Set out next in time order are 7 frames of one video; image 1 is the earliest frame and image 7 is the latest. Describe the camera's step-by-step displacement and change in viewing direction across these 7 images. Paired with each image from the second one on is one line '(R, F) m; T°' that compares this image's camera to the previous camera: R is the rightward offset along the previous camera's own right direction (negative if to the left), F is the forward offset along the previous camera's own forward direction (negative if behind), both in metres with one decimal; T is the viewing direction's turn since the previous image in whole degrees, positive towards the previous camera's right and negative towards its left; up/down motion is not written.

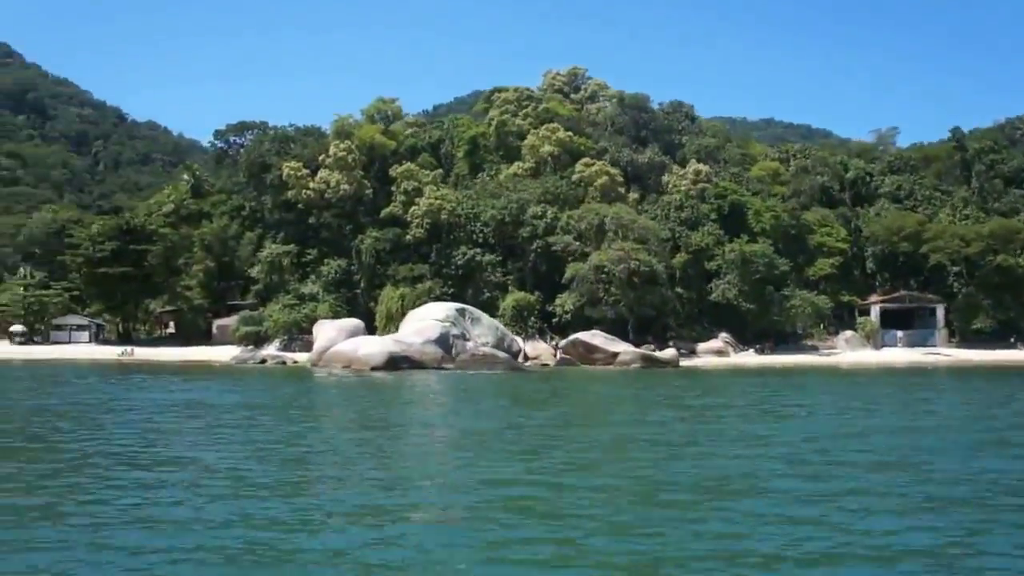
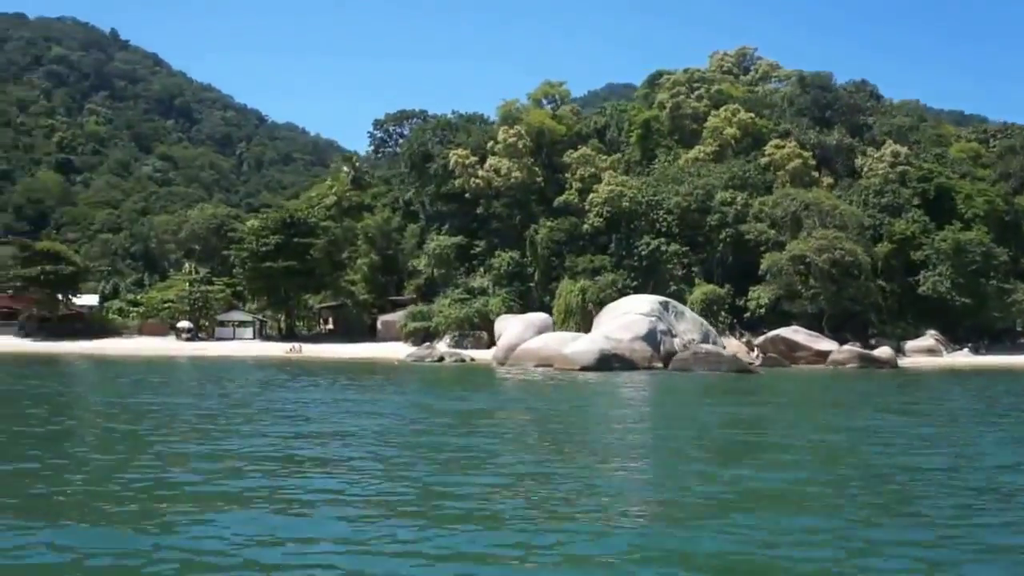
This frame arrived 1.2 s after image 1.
(-4.1, +4.7) m; -7°
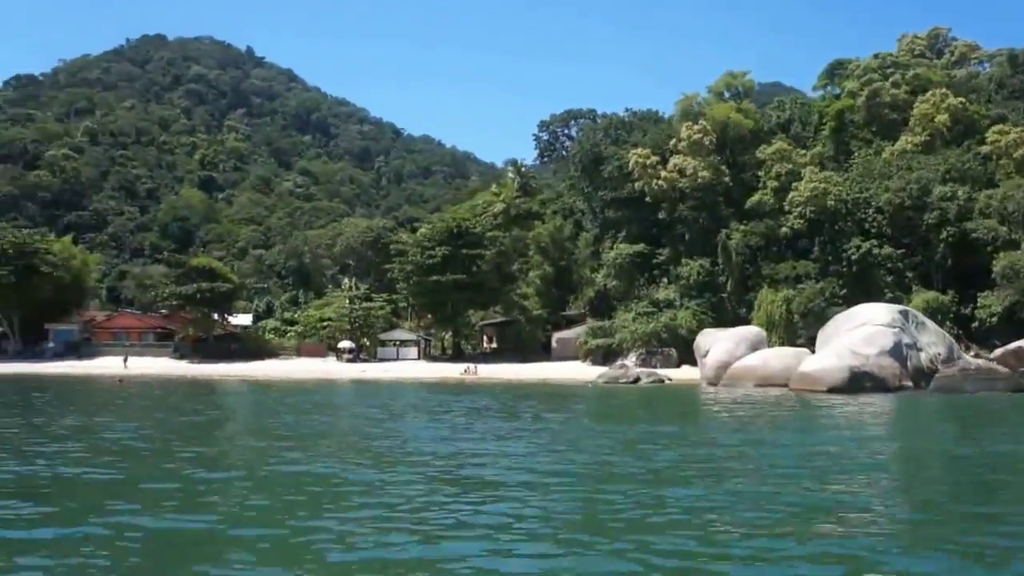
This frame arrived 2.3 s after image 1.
(-4.4, +5.6) m; -6°
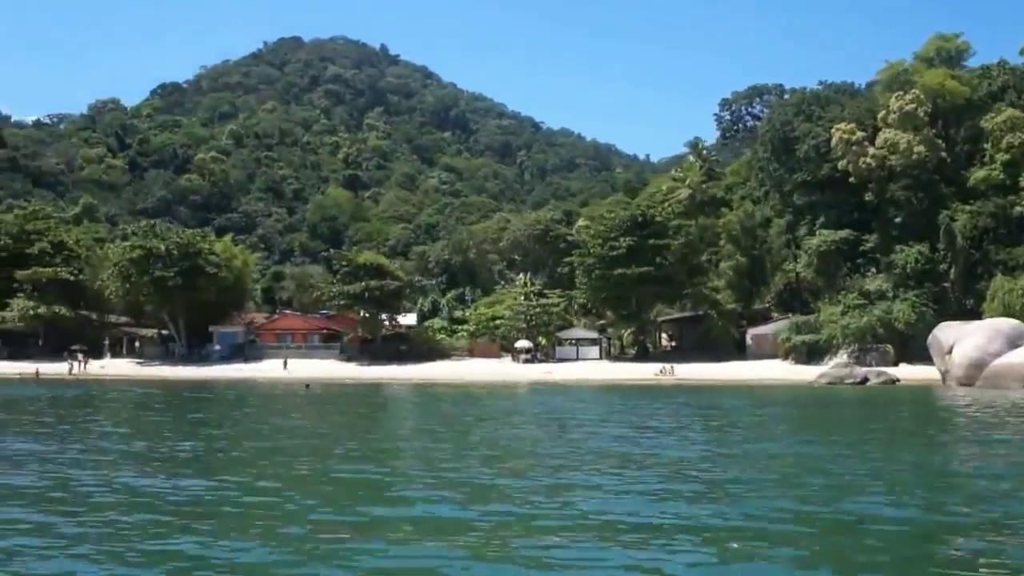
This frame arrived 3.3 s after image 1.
(-3.8, +4.5) m; -7°
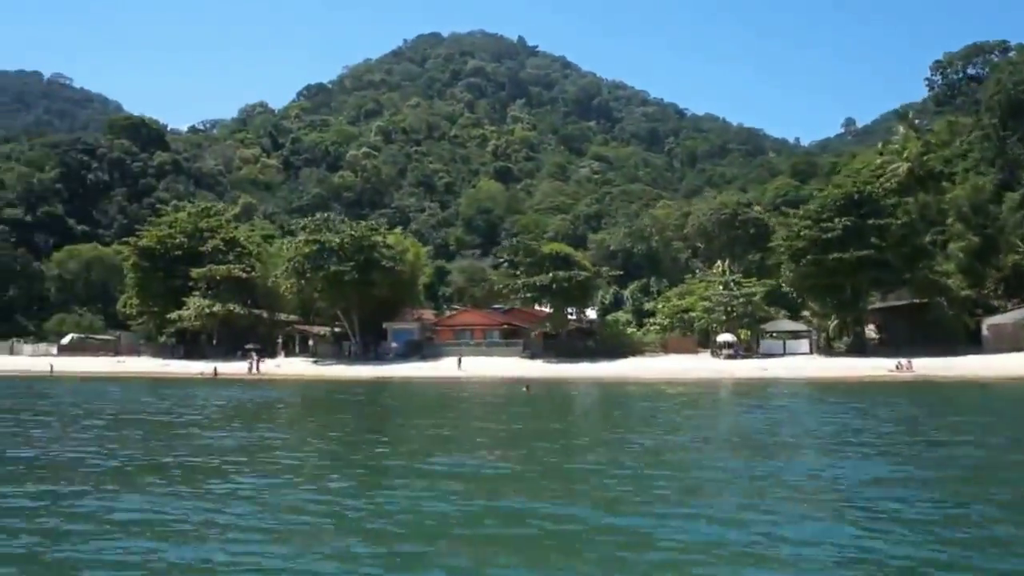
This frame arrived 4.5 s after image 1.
(-3.6, +4.3) m; -7°
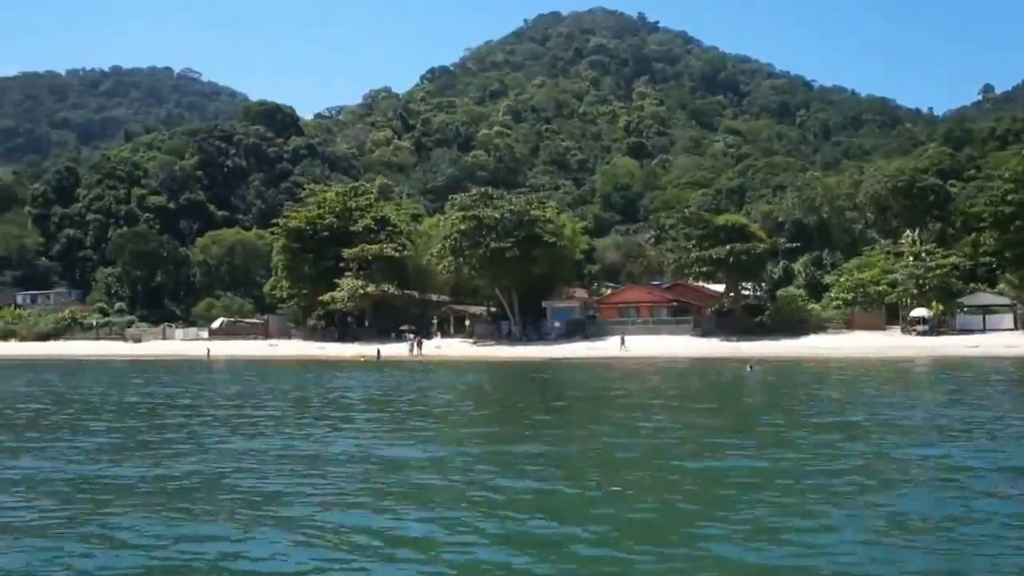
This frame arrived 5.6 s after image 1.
(-3.1, +2.8) m; -6°
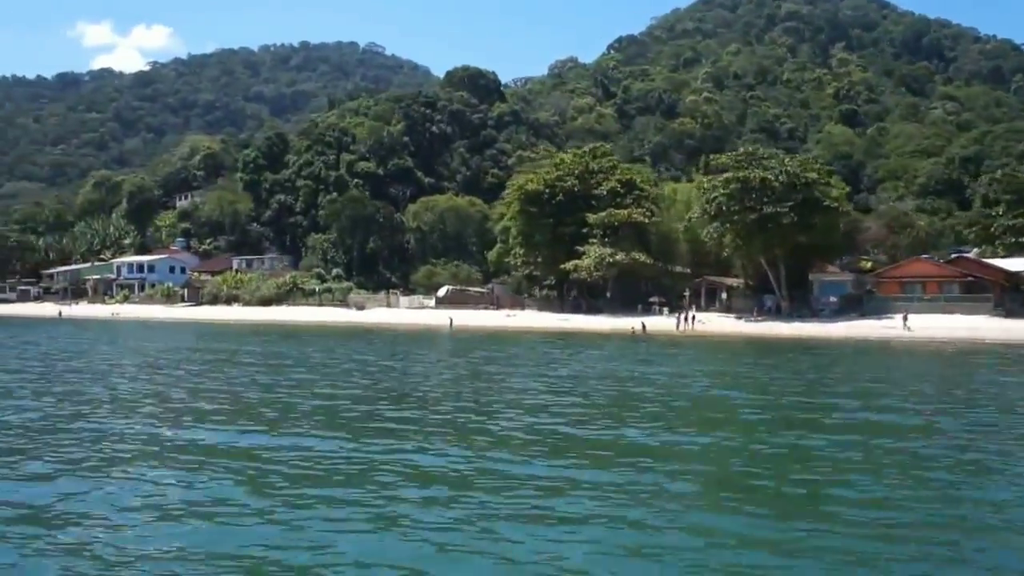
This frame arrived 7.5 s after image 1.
(-6.3, +3.8) m; -8°
